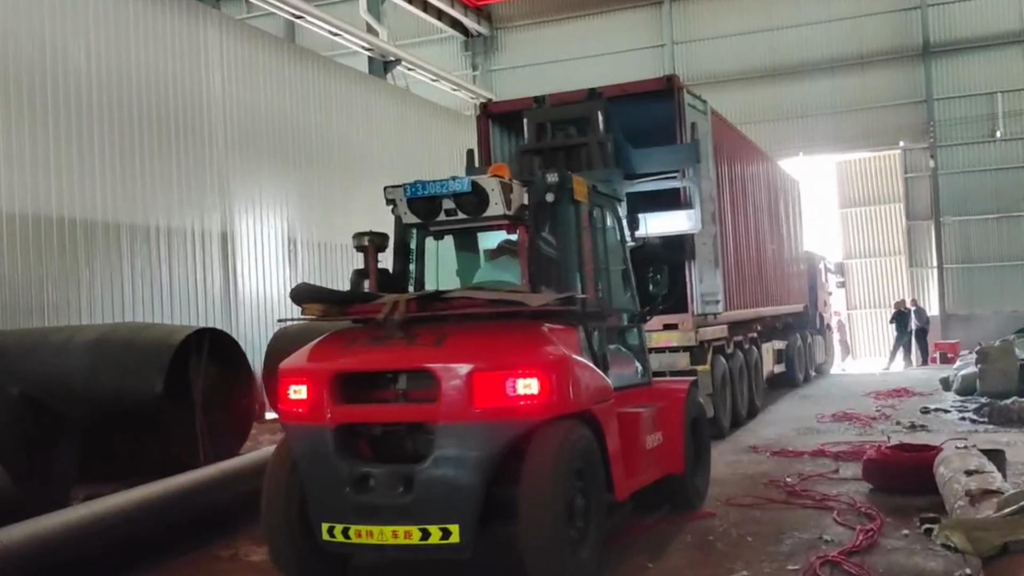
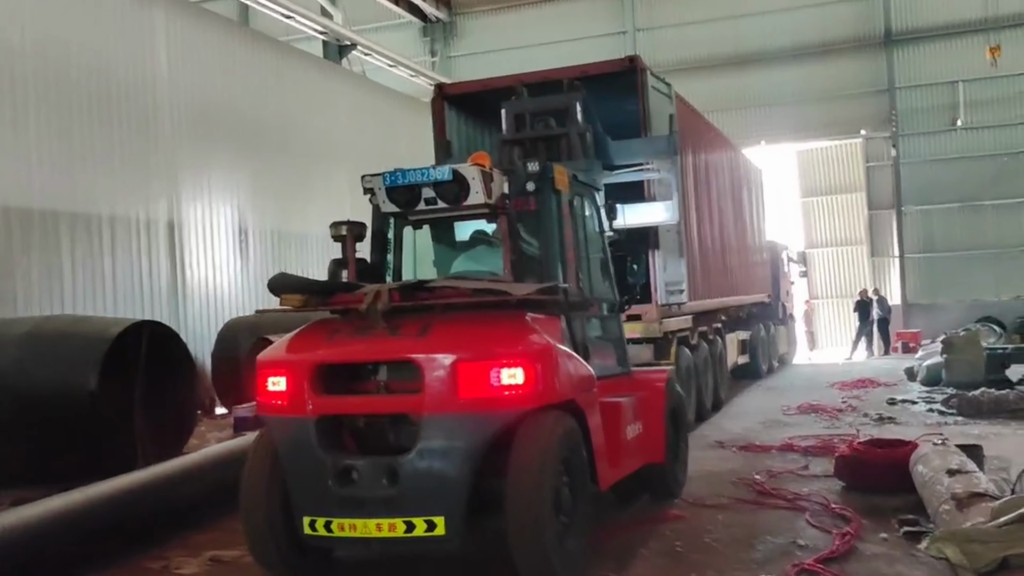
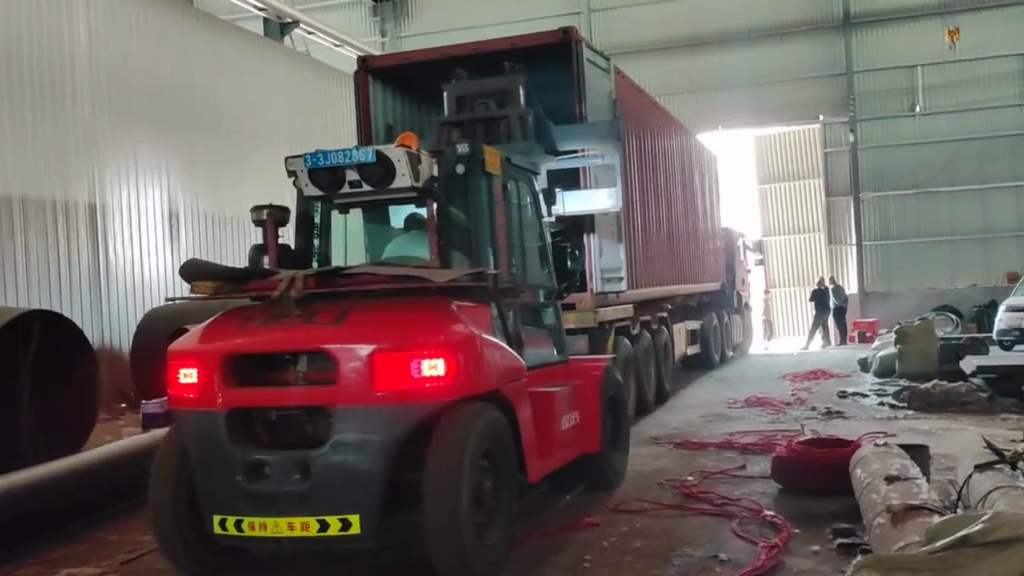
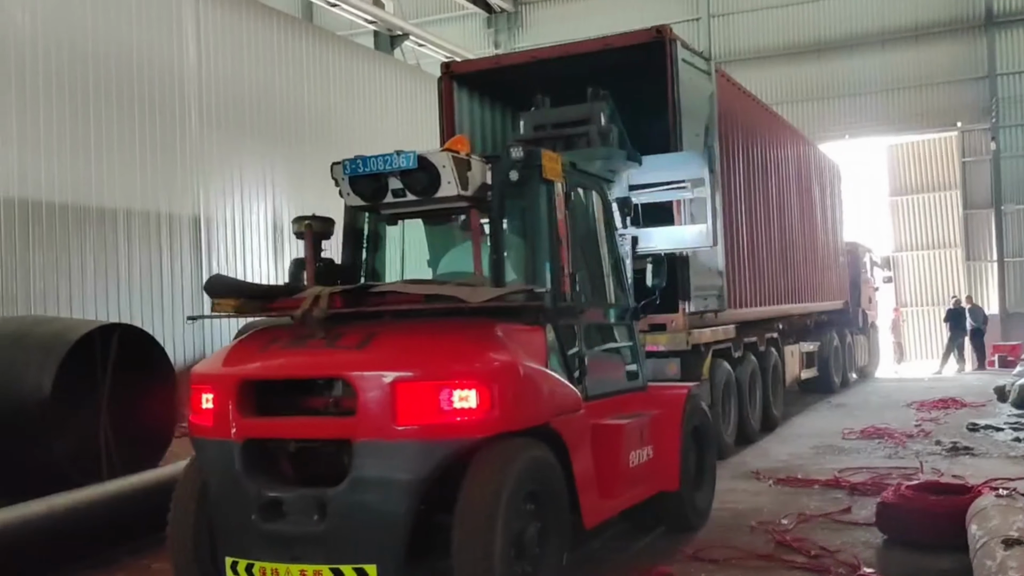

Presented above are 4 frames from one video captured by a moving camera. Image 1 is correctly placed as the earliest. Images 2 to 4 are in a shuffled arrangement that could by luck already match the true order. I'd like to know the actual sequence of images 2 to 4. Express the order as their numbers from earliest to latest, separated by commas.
2, 3, 4
